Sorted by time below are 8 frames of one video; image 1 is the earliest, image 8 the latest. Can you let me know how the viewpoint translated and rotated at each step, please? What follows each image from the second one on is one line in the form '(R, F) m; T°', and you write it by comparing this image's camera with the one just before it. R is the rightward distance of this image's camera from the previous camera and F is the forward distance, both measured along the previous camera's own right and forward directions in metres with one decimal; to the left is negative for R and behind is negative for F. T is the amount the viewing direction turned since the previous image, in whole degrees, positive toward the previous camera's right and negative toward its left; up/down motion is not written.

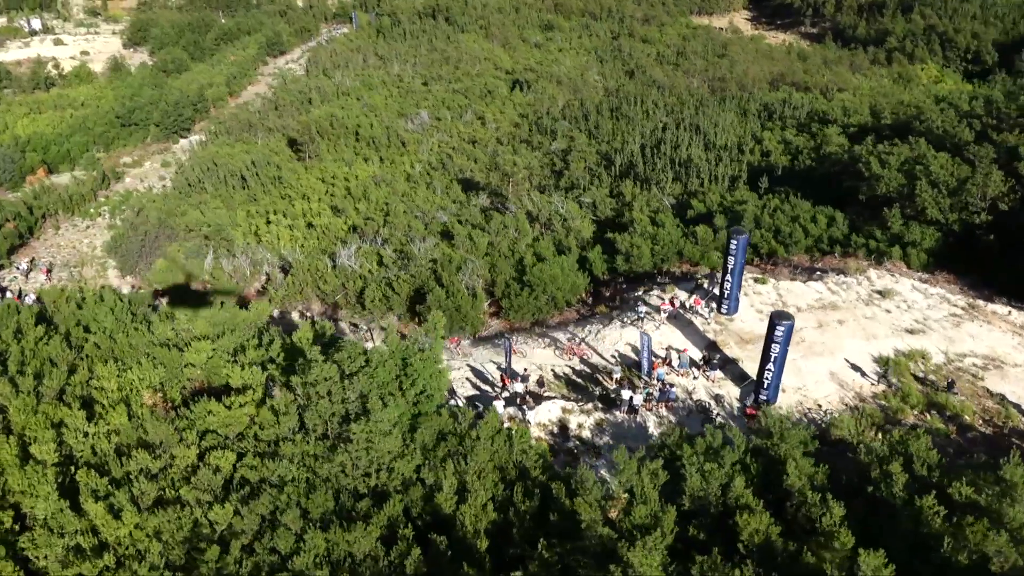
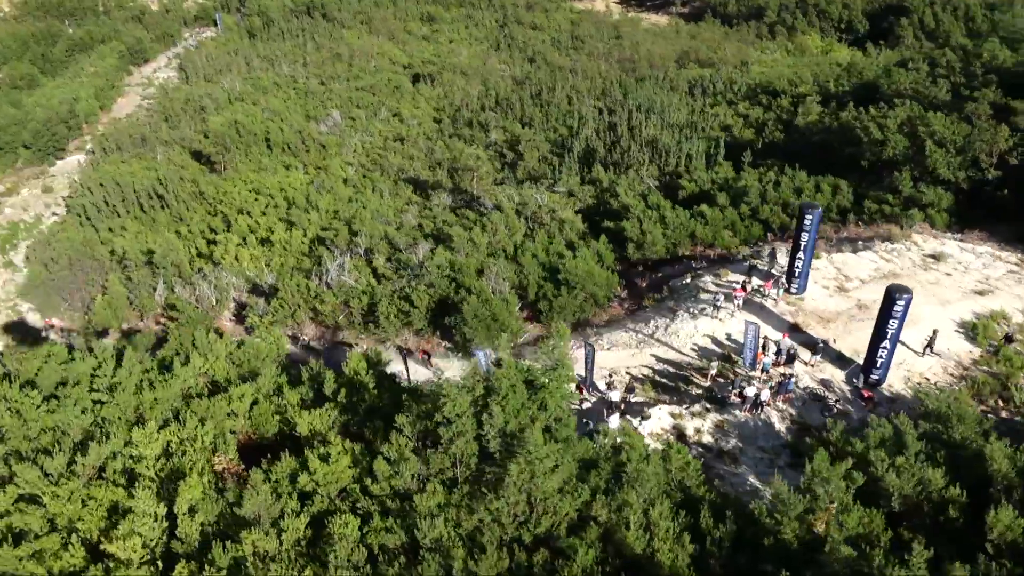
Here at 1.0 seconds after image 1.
(-5.6, +2.9) m; +9°
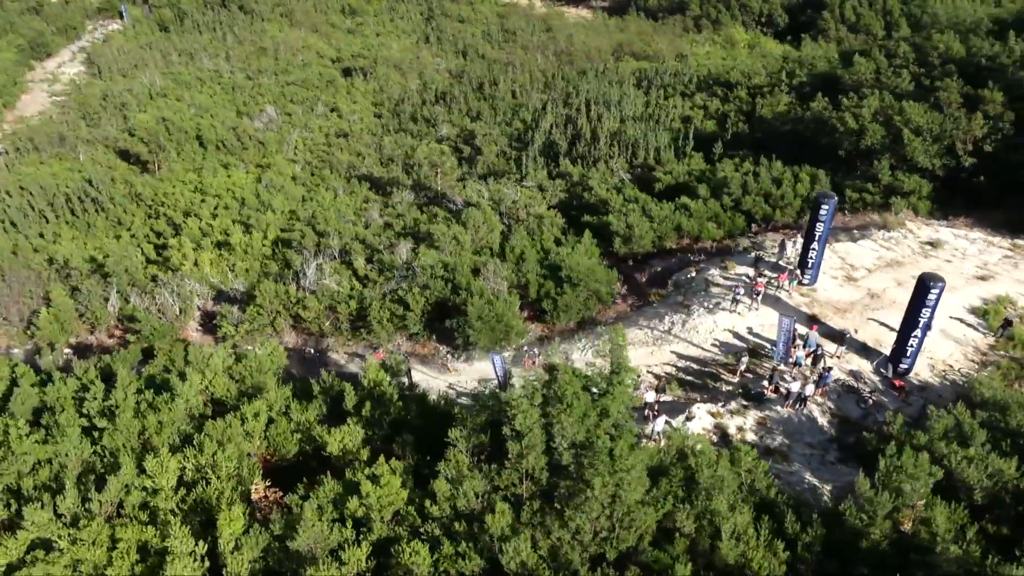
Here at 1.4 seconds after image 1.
(-2.9, +1.2) m; +6°
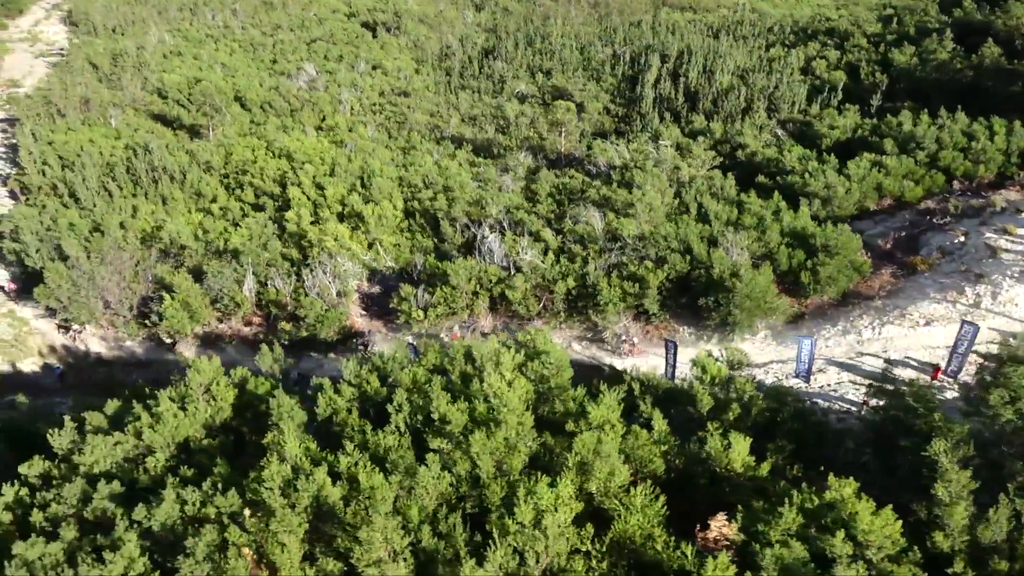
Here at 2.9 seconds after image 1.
(-9.0, +3.7) m; +4°
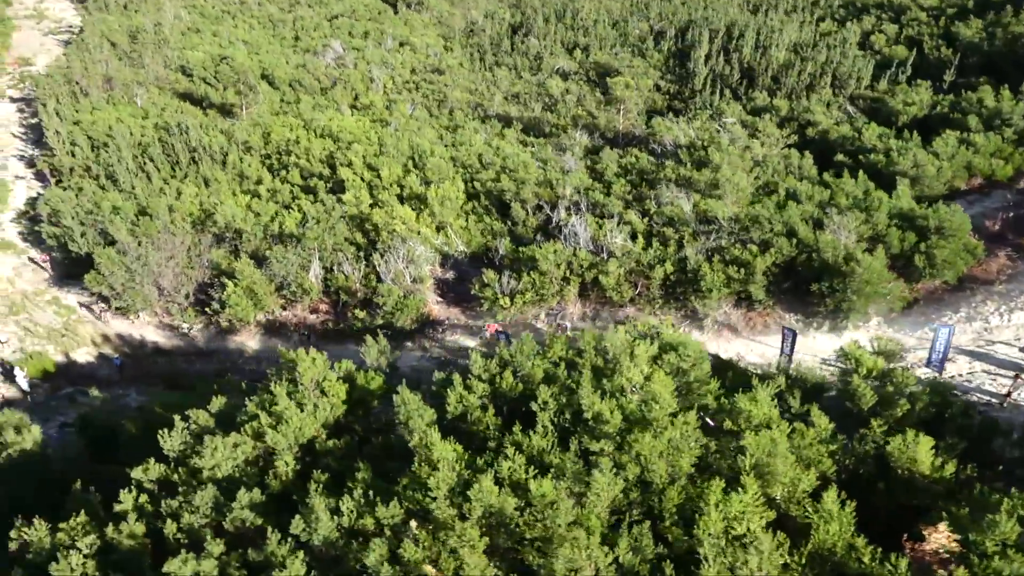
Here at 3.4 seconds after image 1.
(-3.0, +1.2) m; +1°
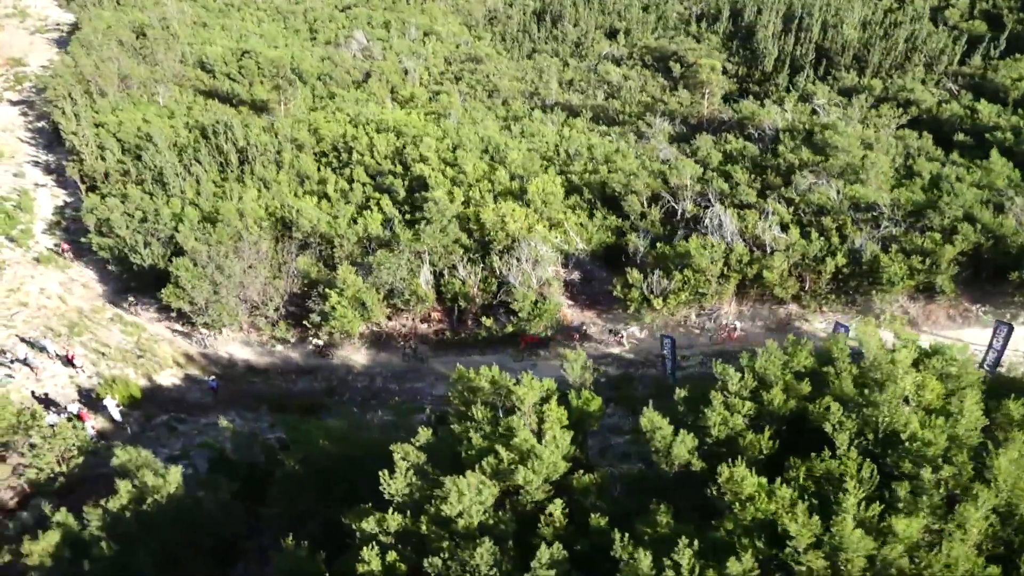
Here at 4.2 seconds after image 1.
(-5.2, +2.2) m; +2°
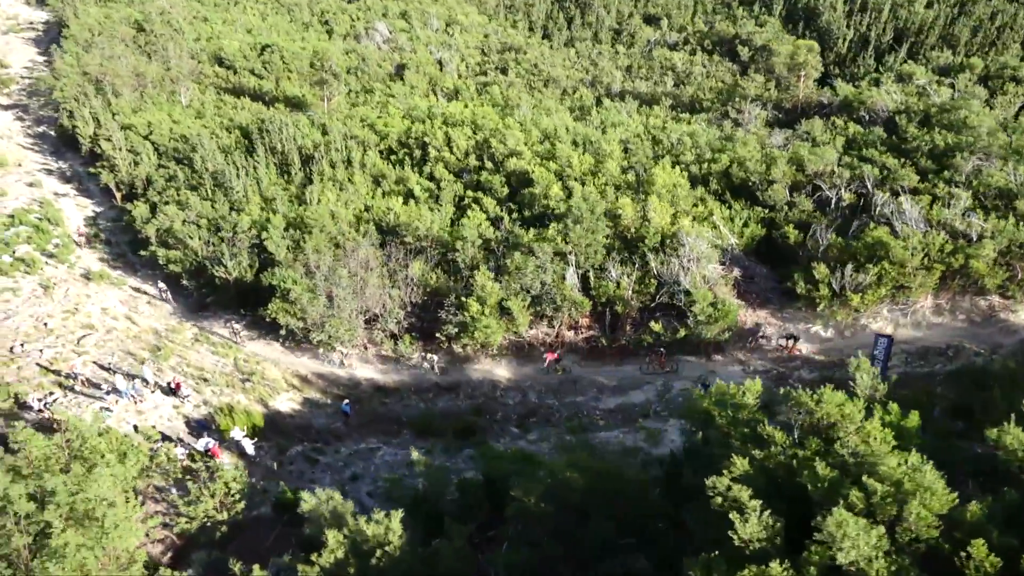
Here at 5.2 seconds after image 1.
(-6.1, +2.4) m; +4°
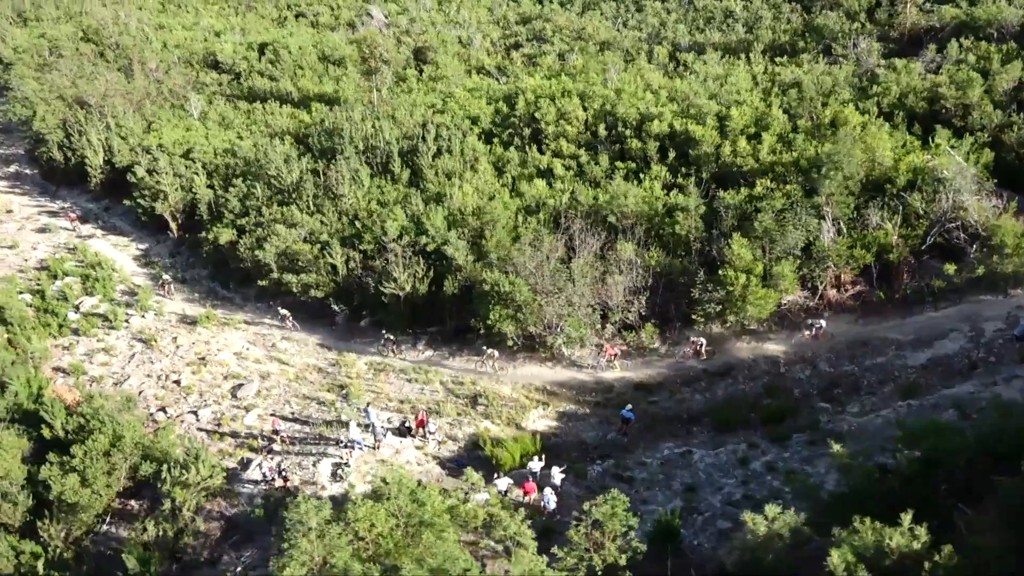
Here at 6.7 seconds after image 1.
(-10.0, +3.6) m; +8°
